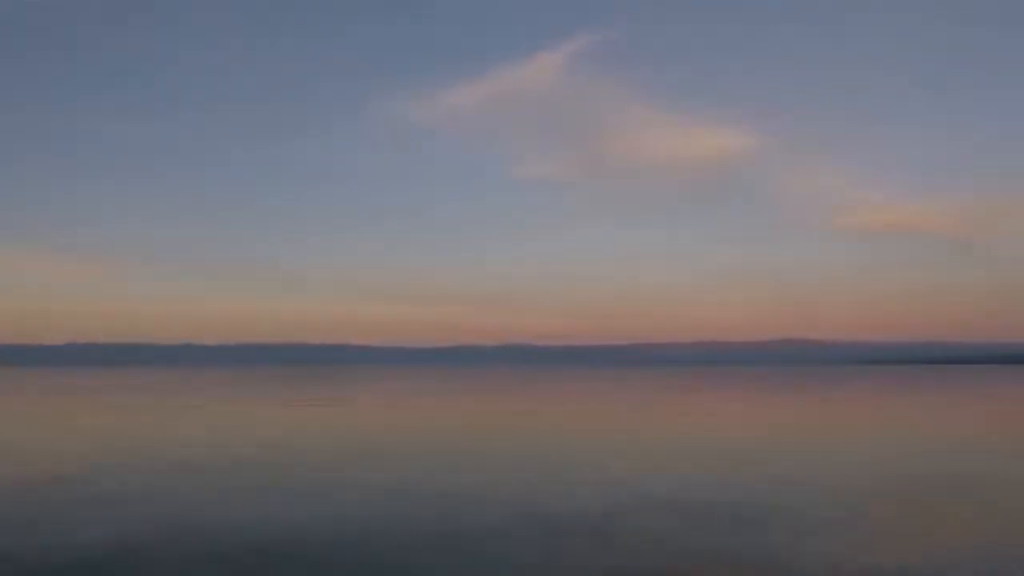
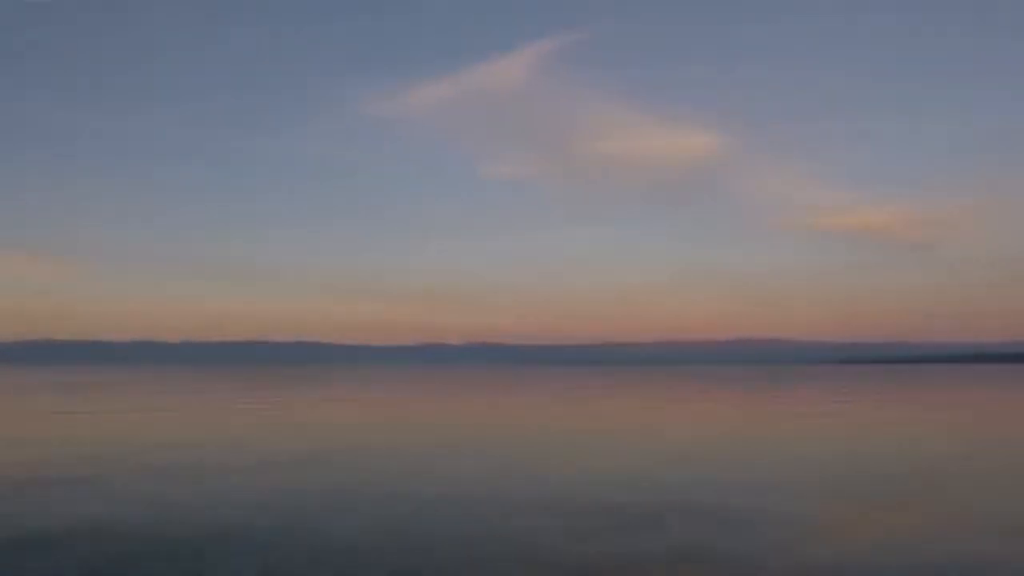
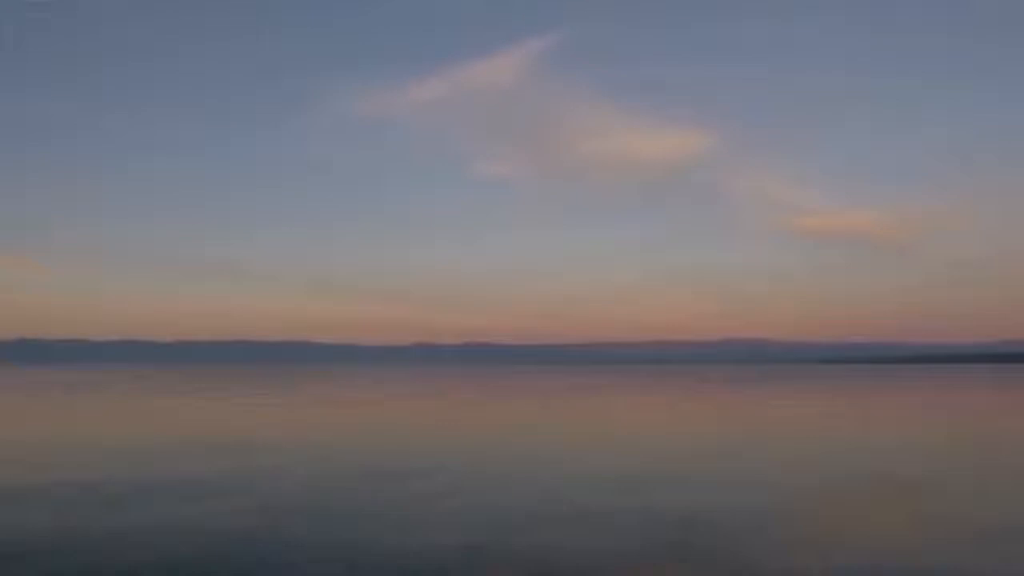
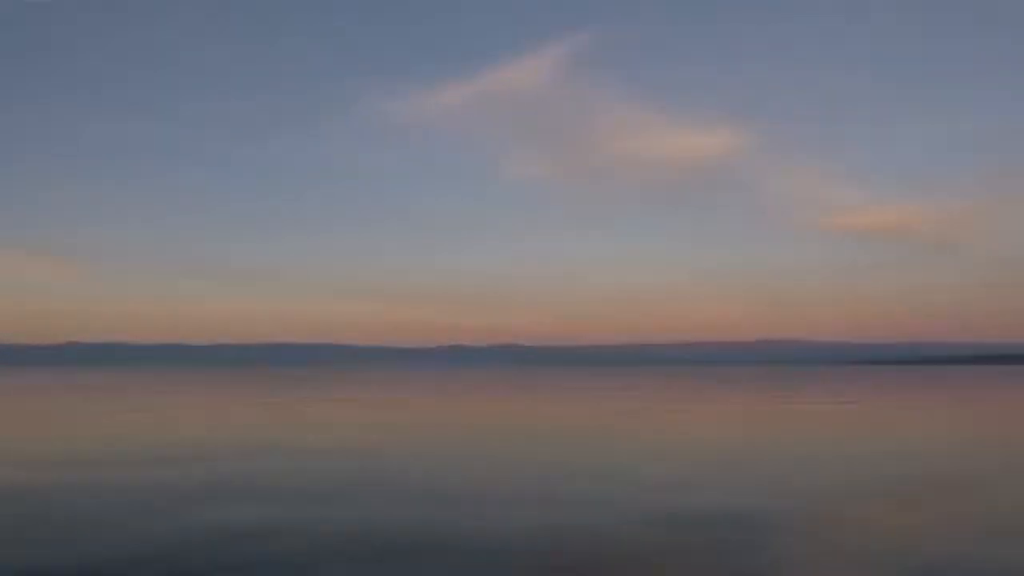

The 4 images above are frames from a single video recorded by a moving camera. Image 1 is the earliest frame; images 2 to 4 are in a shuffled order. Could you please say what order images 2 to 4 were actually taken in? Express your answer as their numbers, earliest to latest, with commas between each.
4, 2, 3
